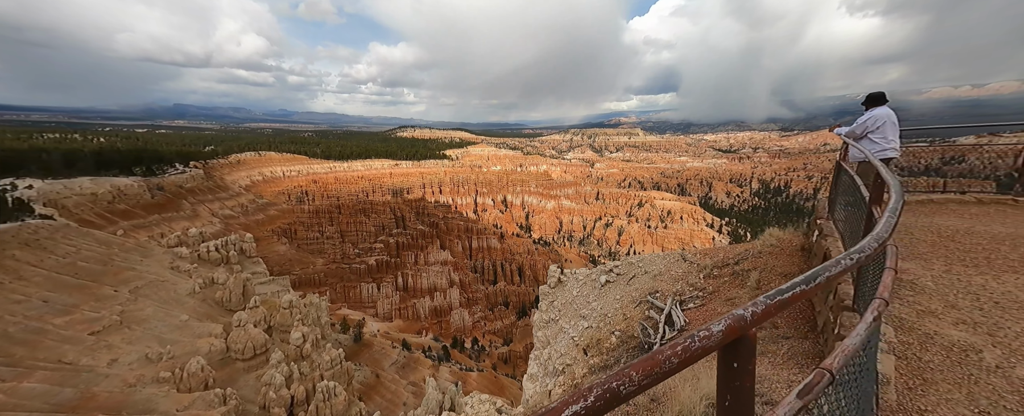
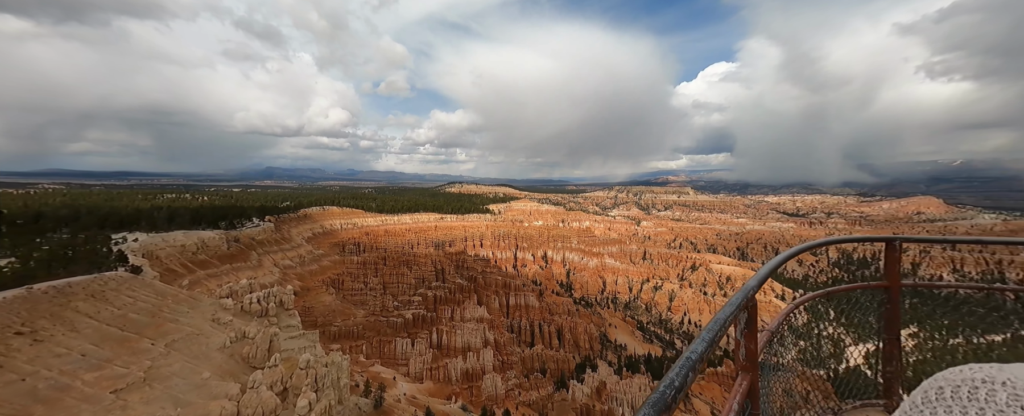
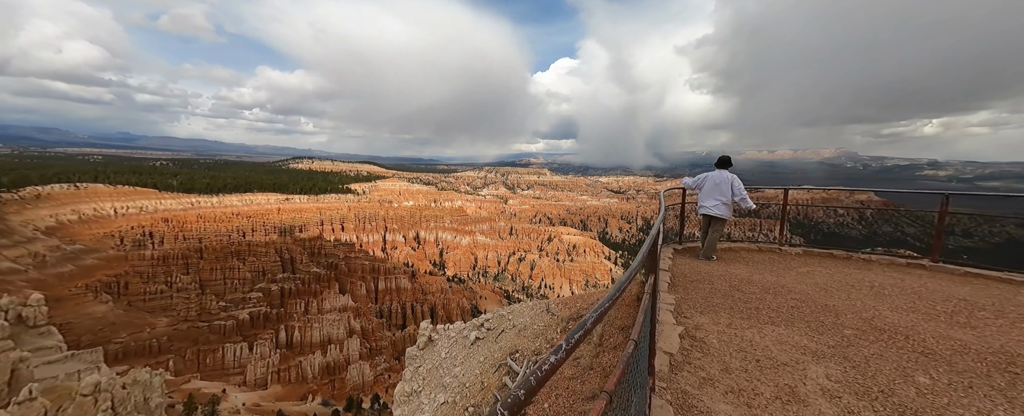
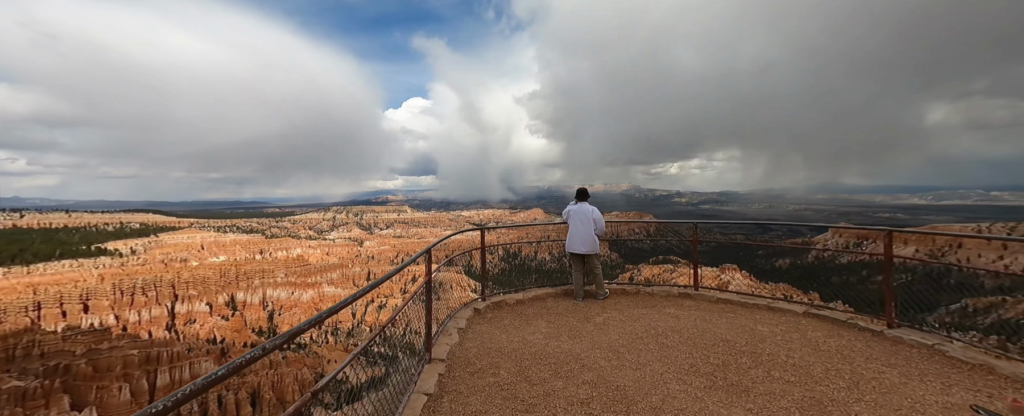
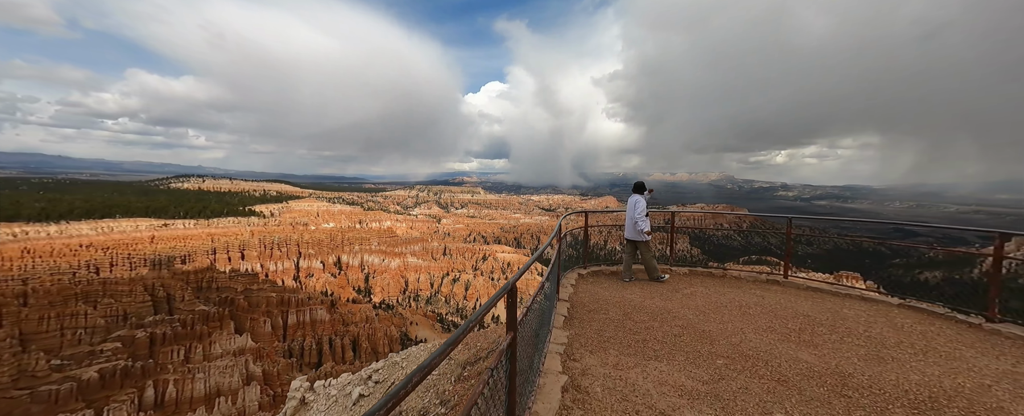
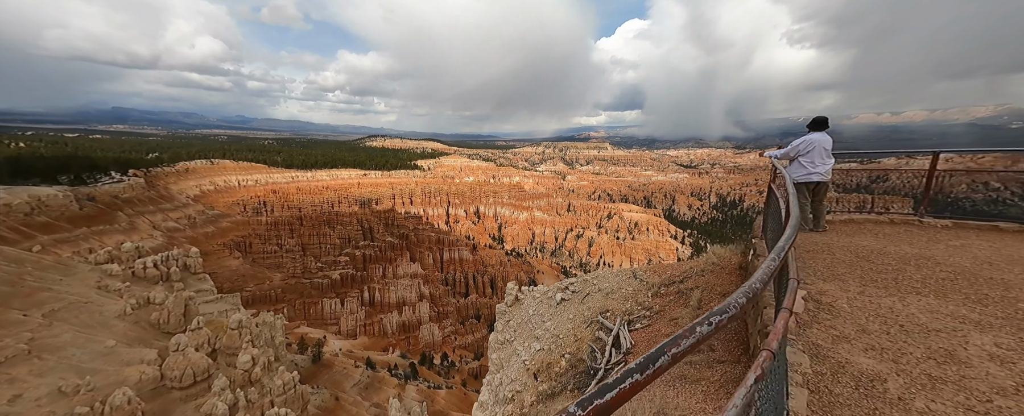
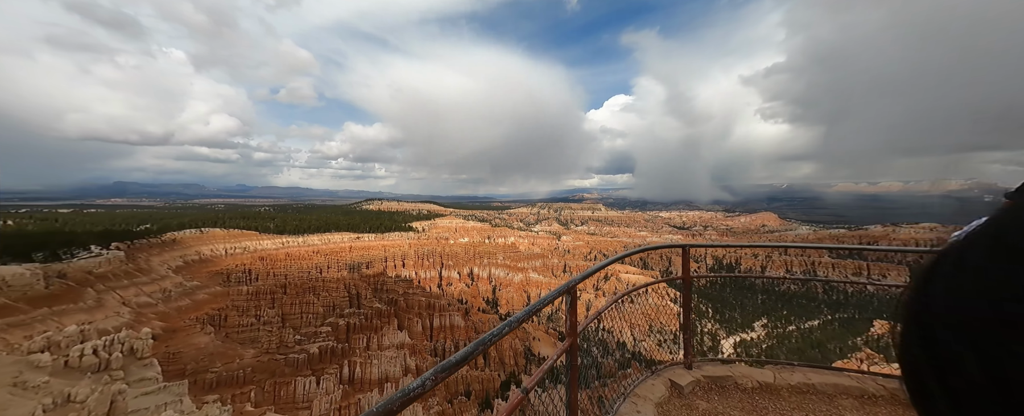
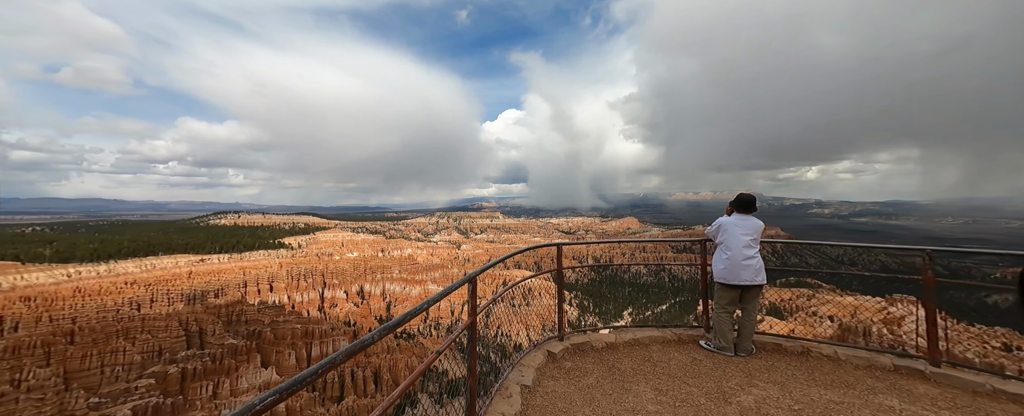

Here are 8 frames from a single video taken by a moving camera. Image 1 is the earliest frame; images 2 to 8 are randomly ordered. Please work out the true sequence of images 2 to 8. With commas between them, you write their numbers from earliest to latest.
6, 3, 5, 4, 8, 7, 2
